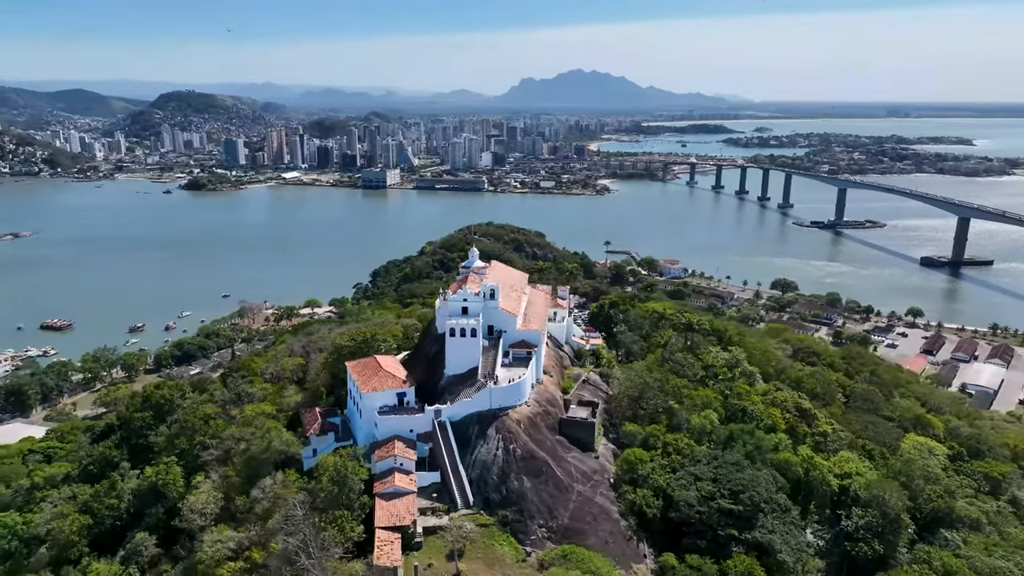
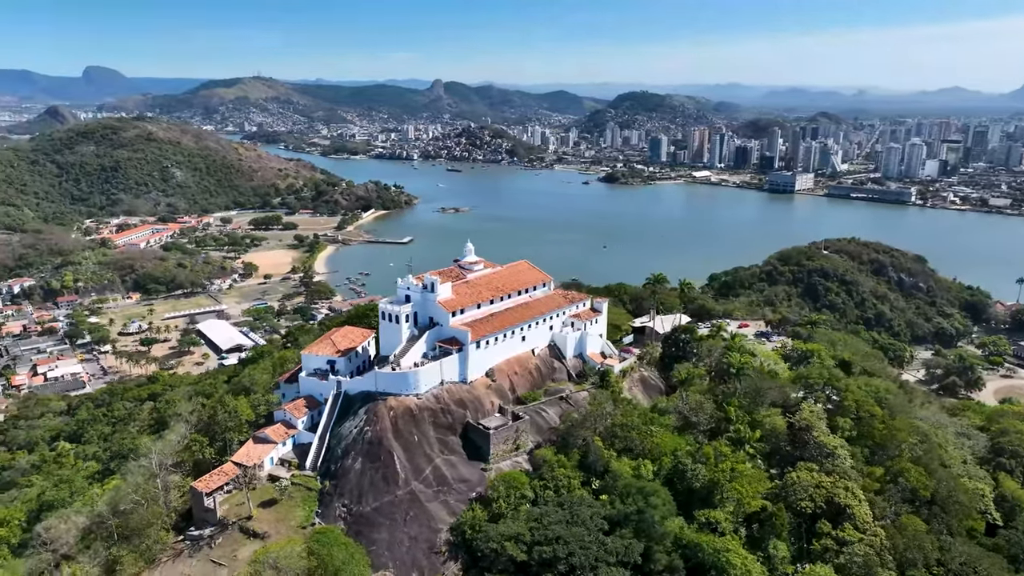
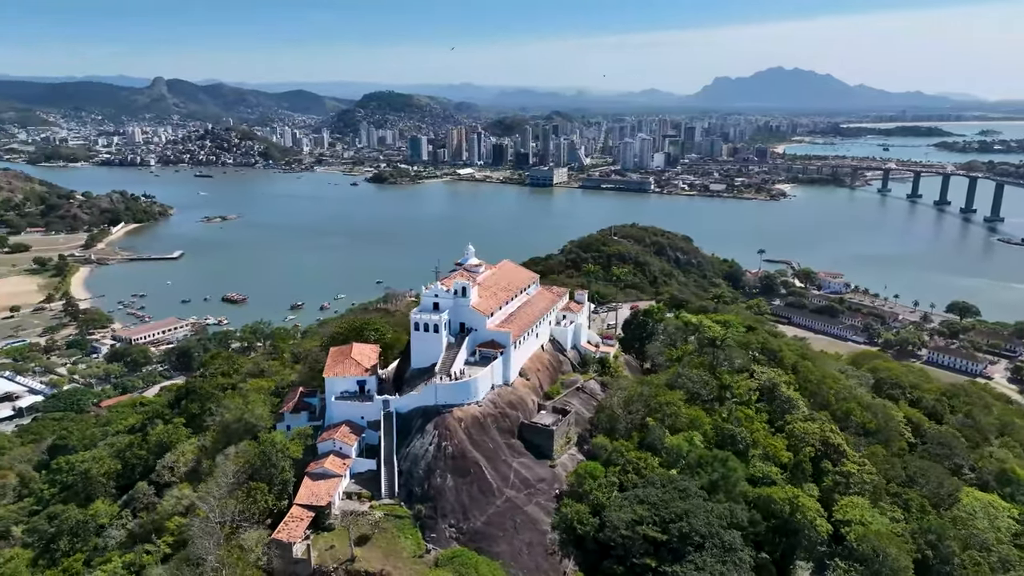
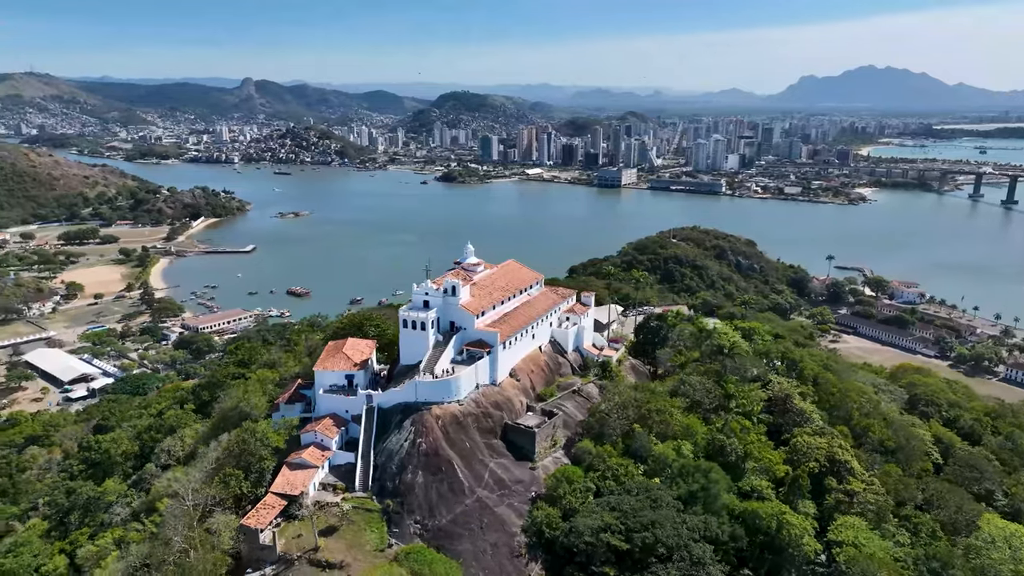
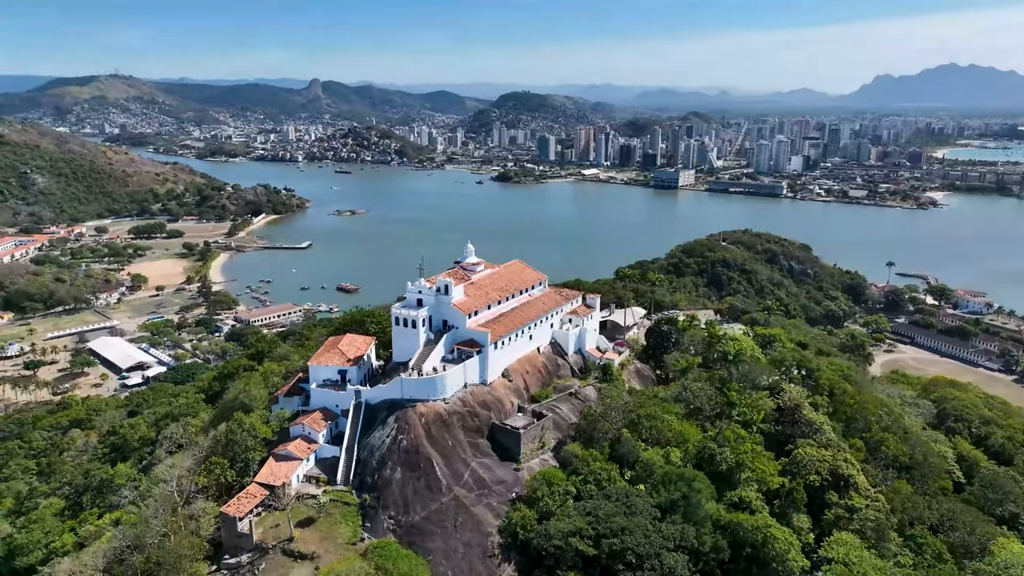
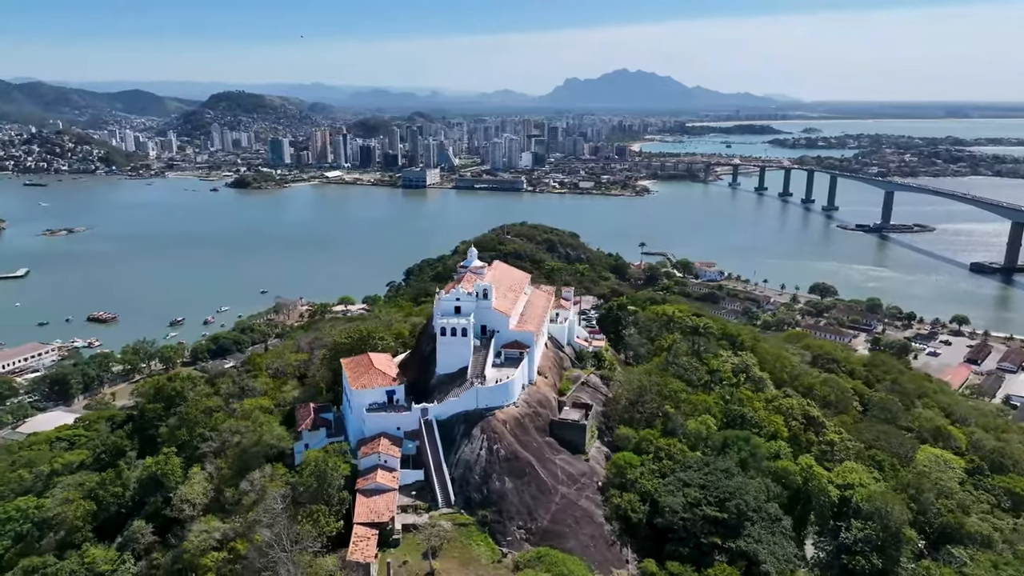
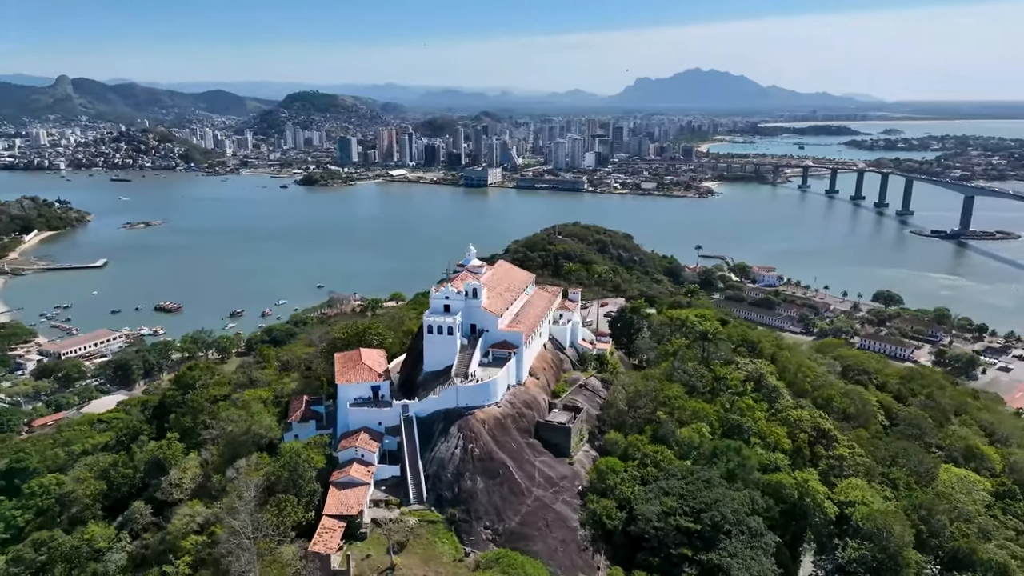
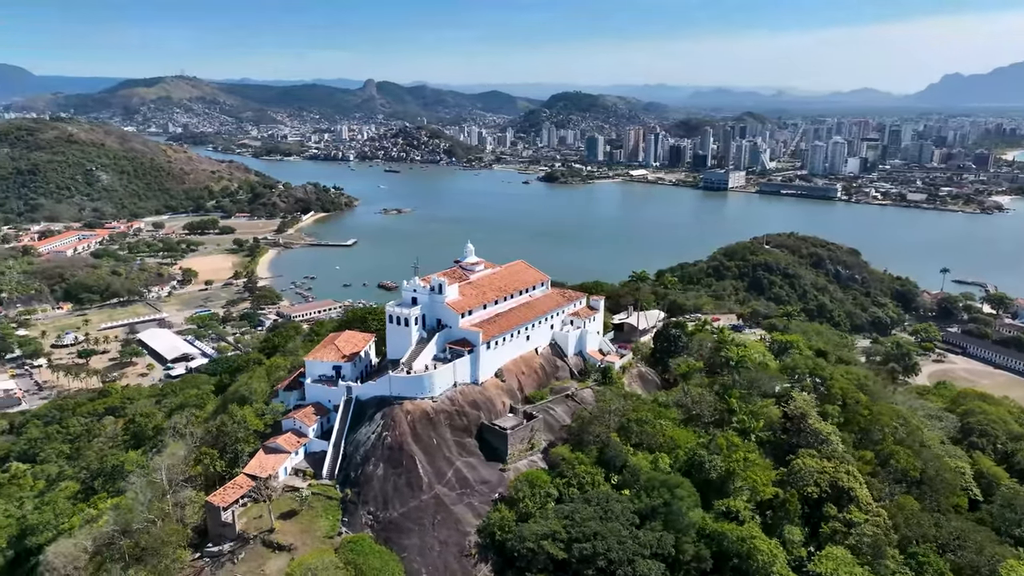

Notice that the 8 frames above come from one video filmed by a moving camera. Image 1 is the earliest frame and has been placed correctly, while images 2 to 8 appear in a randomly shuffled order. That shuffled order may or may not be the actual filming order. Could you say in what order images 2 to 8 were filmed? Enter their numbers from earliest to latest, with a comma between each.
6, 7, 3, 4, 5, 8, 2
